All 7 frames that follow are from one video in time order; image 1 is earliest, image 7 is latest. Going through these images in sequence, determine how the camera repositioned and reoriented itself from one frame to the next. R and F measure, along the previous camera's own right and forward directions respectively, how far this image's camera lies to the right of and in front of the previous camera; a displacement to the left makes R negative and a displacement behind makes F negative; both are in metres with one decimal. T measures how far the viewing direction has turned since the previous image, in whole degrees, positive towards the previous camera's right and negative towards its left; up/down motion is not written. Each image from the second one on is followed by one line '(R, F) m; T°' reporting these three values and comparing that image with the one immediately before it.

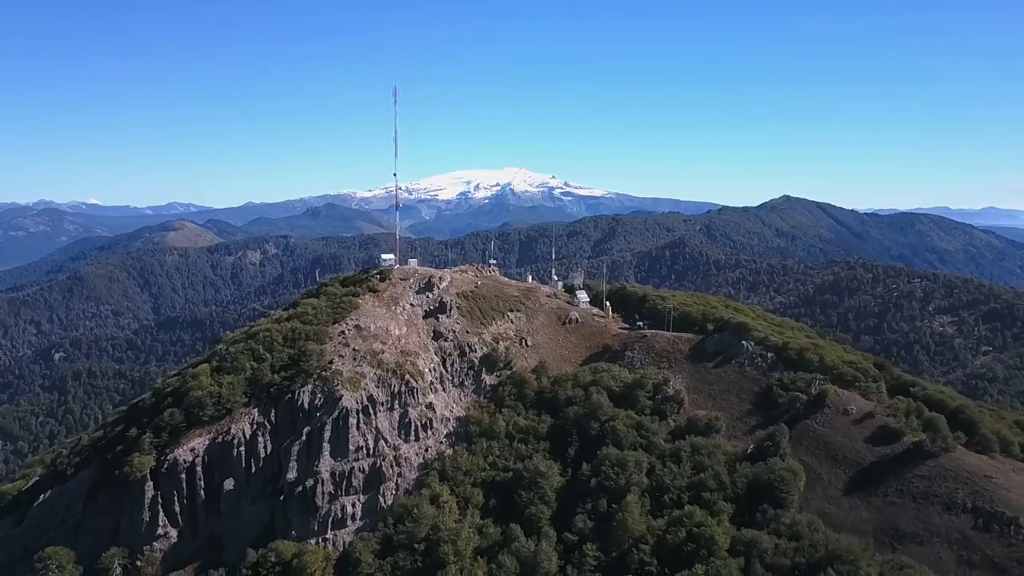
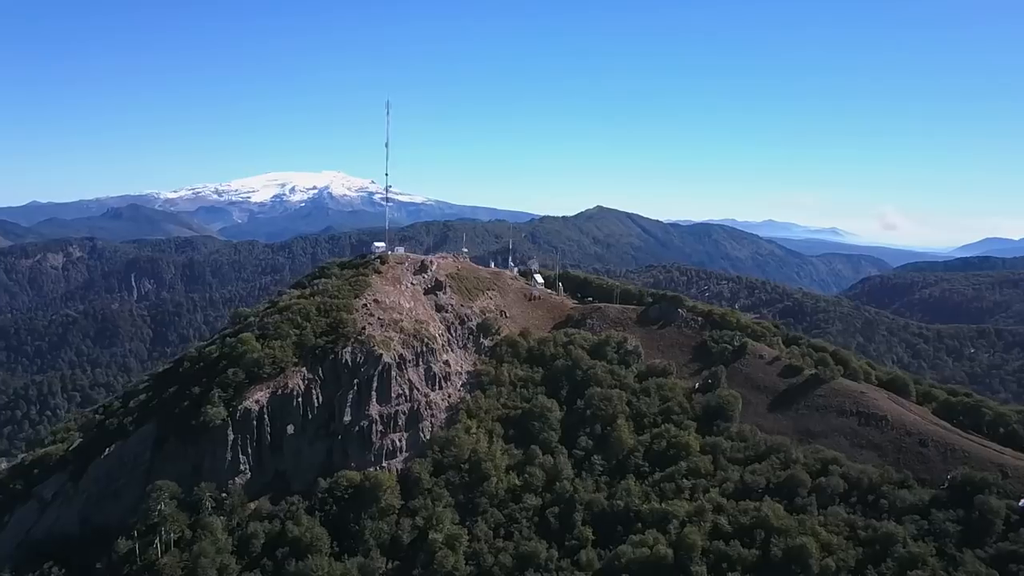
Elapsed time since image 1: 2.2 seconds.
(-11.3, -9.5) m; +12°
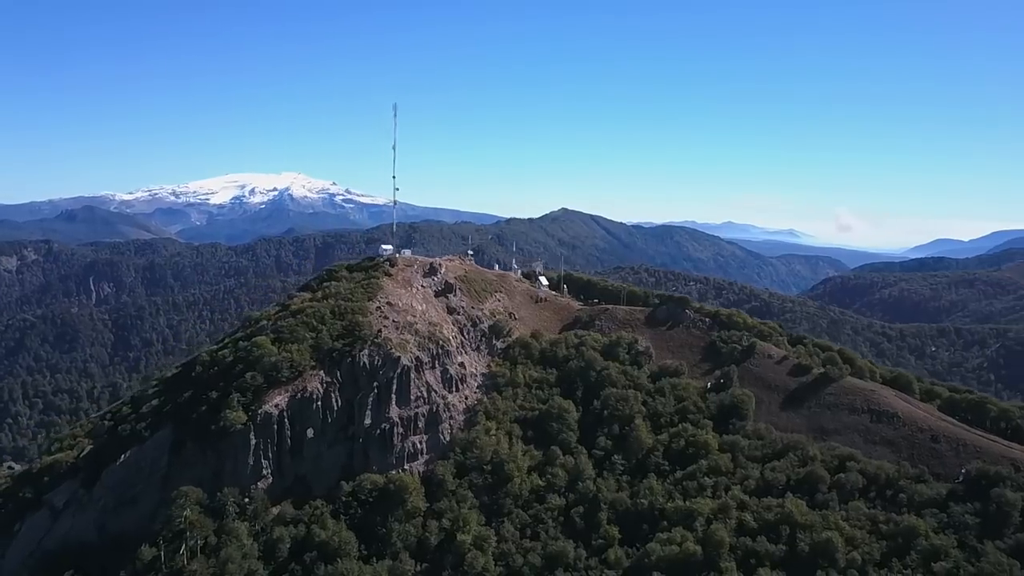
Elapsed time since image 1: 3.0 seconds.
(-3.3, -0.2) m; +2°
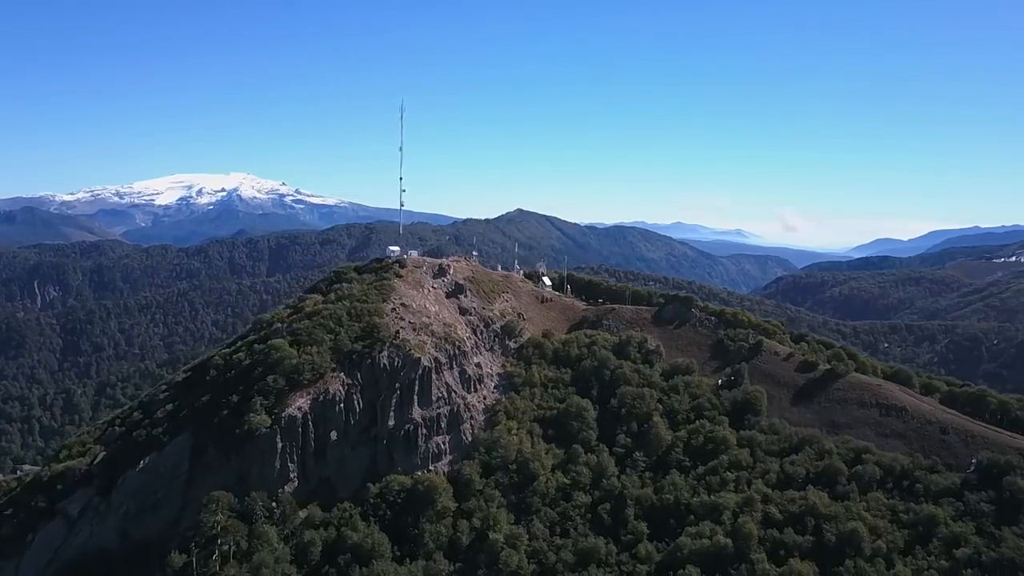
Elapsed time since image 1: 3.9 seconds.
(-3.9, -0.3) m; +3°
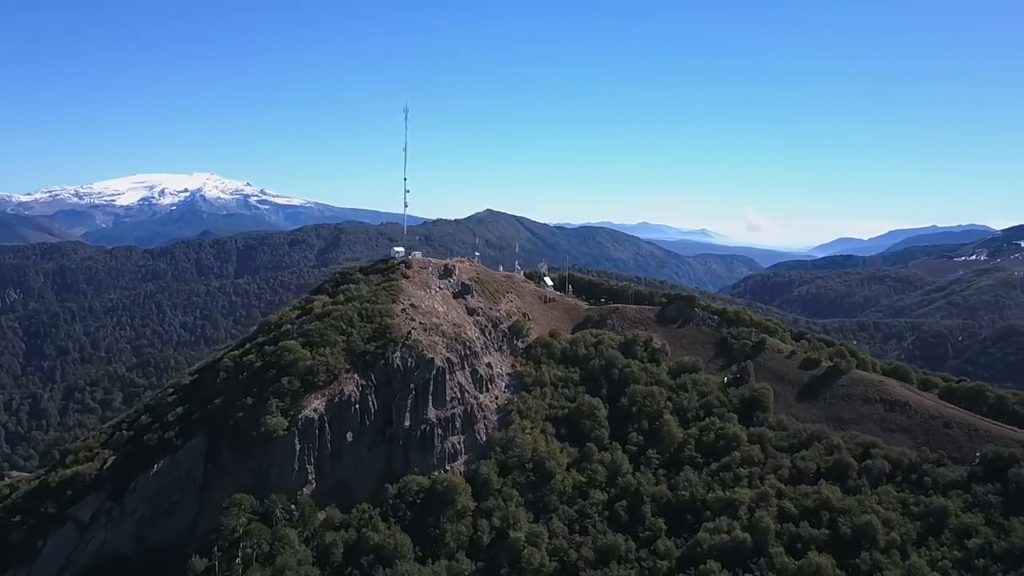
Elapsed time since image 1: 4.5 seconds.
(-2.6, -0.2) m; +2°
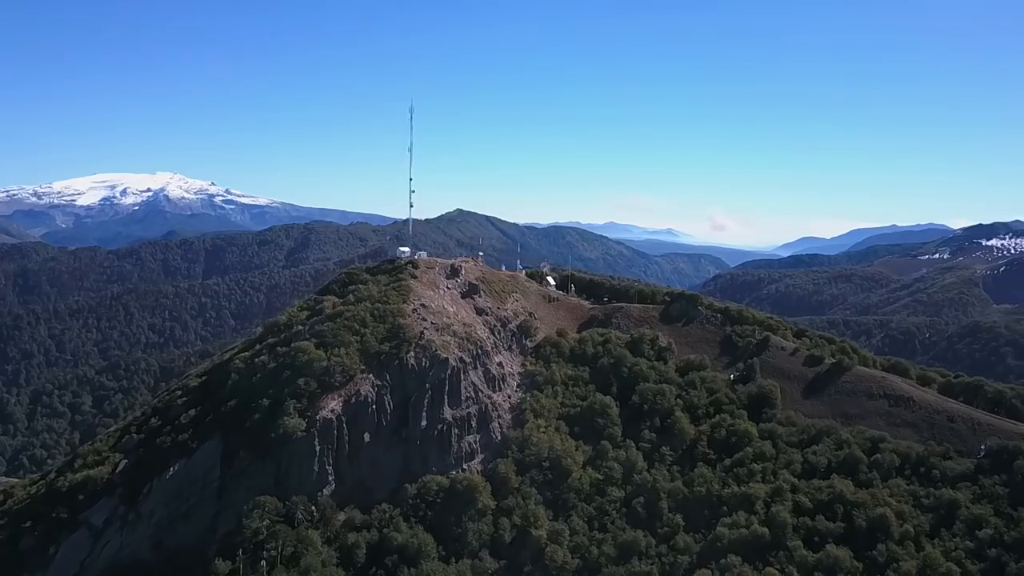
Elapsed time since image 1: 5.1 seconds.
(-2.7, -0.2) m; +2°
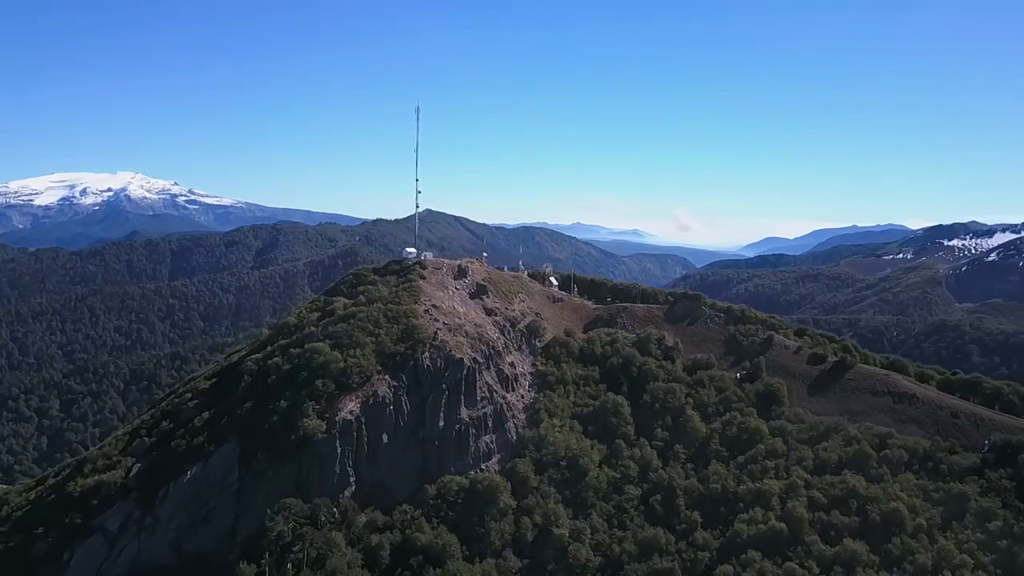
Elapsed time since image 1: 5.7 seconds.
(-2.8, -0.2) m; +2°
